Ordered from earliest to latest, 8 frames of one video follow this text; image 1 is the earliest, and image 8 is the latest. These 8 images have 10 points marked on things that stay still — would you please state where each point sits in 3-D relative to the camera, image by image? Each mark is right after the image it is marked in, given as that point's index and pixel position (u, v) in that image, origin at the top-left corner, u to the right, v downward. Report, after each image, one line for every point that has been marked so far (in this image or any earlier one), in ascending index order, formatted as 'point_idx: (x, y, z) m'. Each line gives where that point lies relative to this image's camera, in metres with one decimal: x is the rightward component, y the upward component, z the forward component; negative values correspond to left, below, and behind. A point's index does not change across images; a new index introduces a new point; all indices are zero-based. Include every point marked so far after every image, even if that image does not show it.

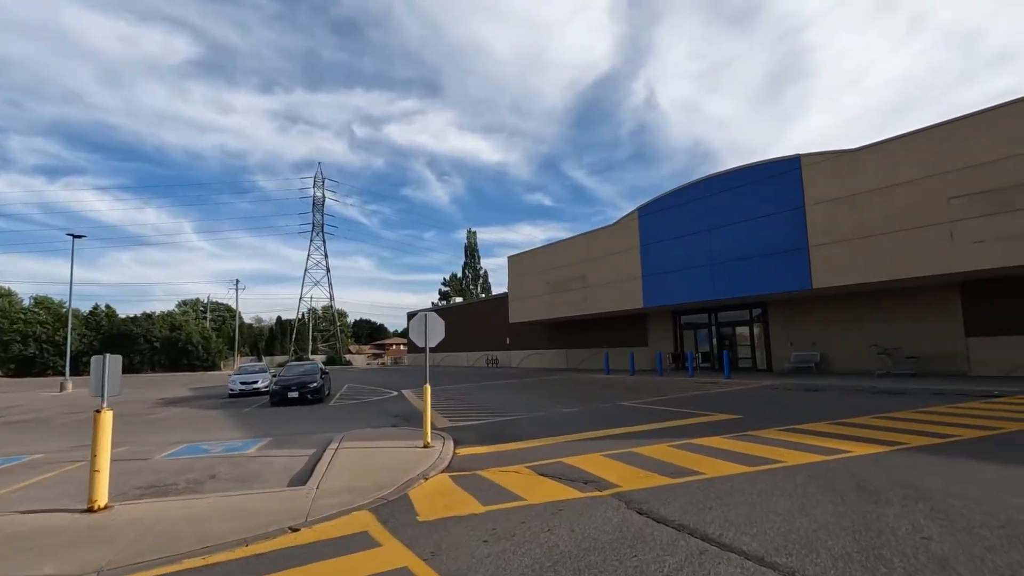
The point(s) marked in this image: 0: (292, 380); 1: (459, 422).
0: (-8.2, -3.4, +19.9) m
1: (-1.3, -3.3, +13.2) m
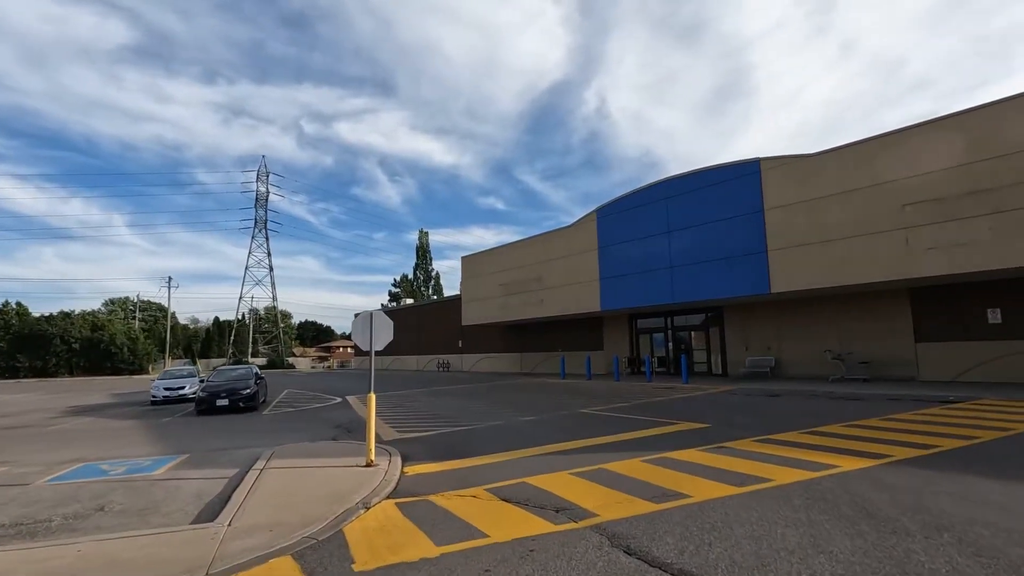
0: (-9.8, -3.3, +18.1) m
1: (-2.4, -3.2, +12.0) m
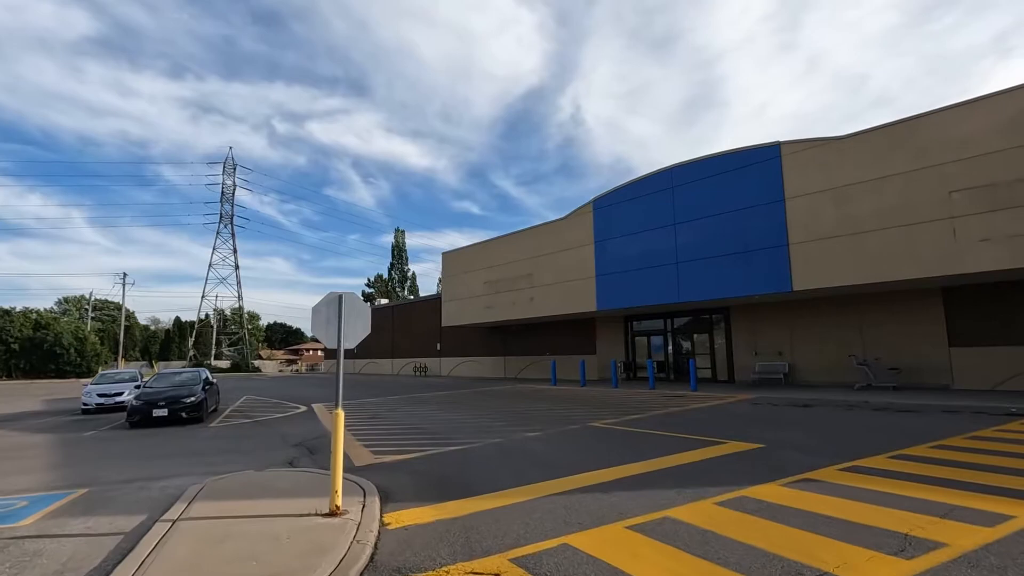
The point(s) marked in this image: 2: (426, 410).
0: (-10.0, -3.0, +15.2) m
1: (-2.3, -3.0, +9.5) m
2: (-2.7, -3.8, +16.8) m
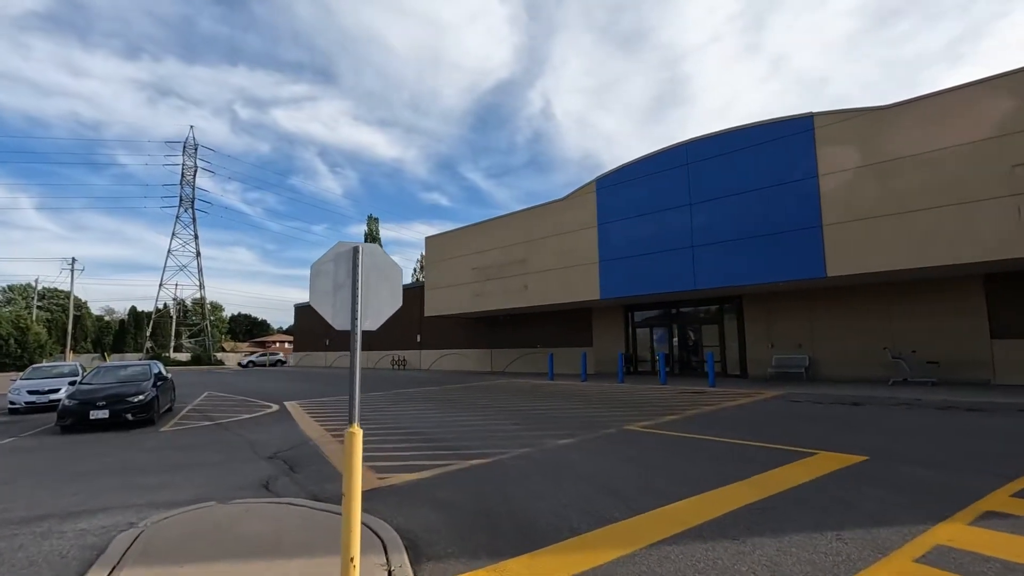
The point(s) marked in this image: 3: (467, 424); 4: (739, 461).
0: (-9.7, -2.4, +12.6) m
1: (-1.7, -2.5, +7.4) m
2: (-2.6, -3.3, +14.6) m
3: (-1.0, -2.9, +11.7) m
4: (+3.2, -2.4, +7.5) m
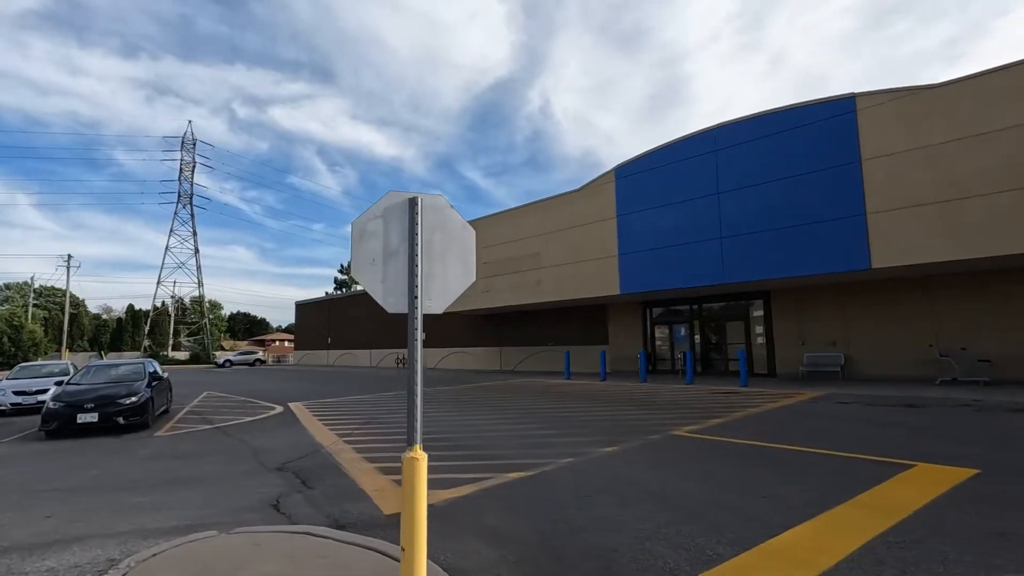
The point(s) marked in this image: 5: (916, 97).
0: (-9.1, -2.2, +11.5) m
1: (-1.1, -2.4, +6.3) m
2: (-2.0, -3.1, +13.5) m
3: (-0.4, -2.8, +10.6) m
4: (+3.8, -2.3, +6.5) m
5: (+10.7, +5.1, +14.3) m
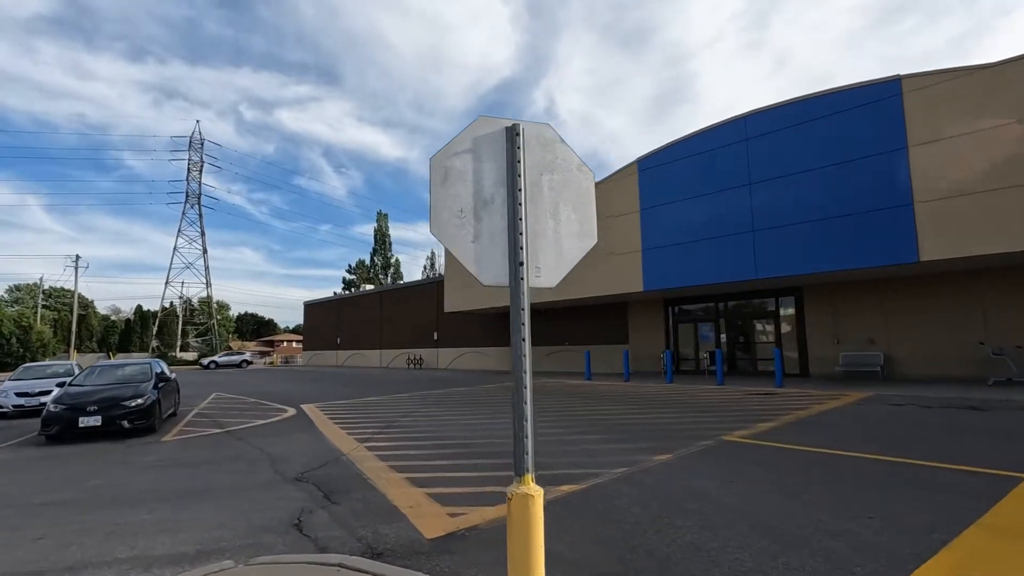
0: (-8.5, -2.1, +10.8) m
1: (-0.5, -2.2, +5.5) m
2: (-1.3, -3.0, +12.8) m
3: (+0.2, -2.6, +9.8) m
4: (+4.3, -2.1, +5.6) m
5: (+11.4, +5.2, +13.4) m
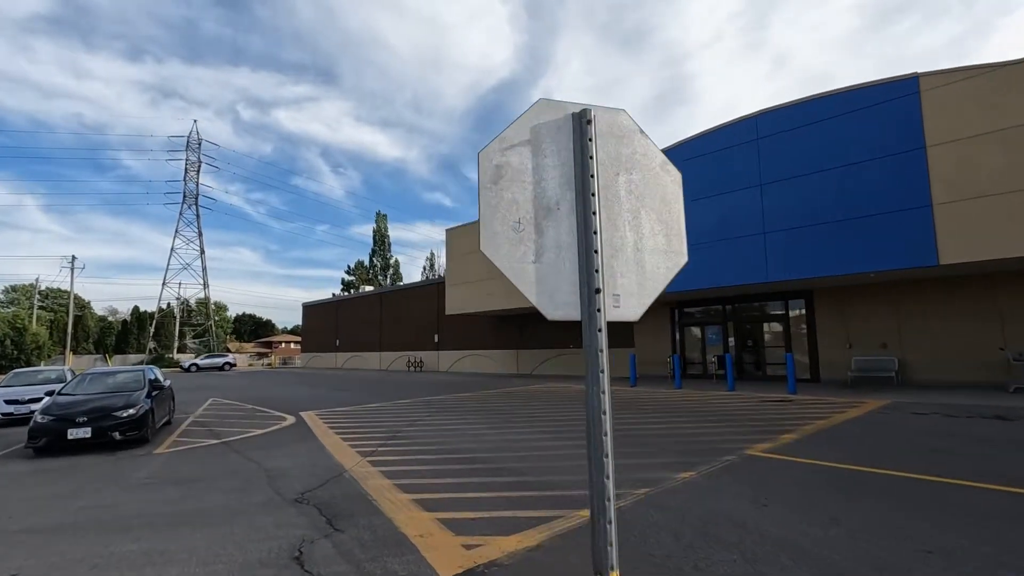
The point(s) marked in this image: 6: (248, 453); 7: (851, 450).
0: (-8.3, -2.2, +10.4) m
1: (-0.3, -2.3, +5.1) m
2: (-1.2, -3.1, +12.3) m
3: (+0.4, -2.7, +9.4) m
4: (+4.5, -2.2, +5.2) m
5: (+11.5, +5.1, +13.0) m
6: (-4.8, -3.0, +9.8) m
7: (+5.4, -2.6, +8.6) m
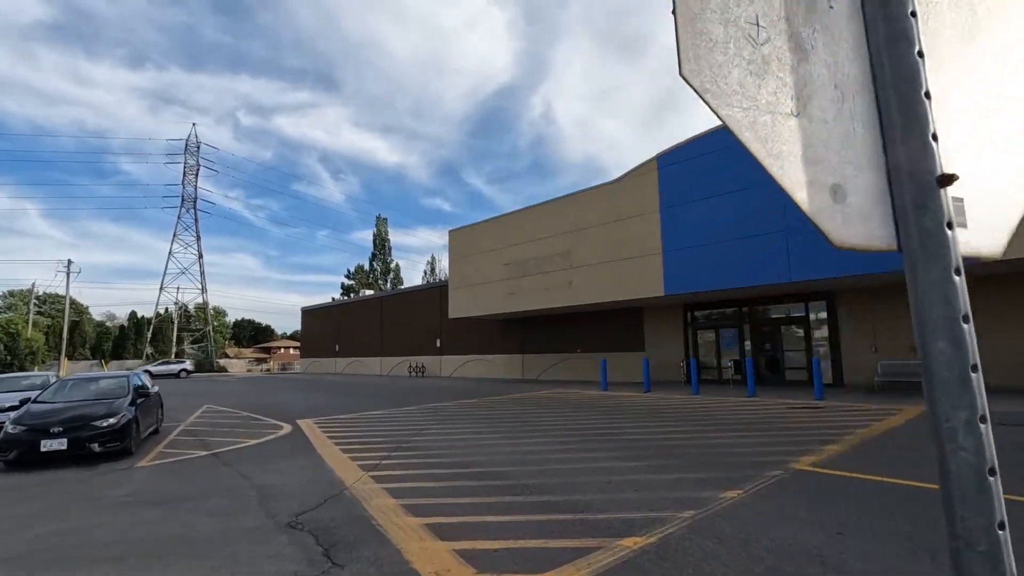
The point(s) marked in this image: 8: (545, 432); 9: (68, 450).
0: (-8.0, -2.2, +9.5) m
1: (-0.1, -2.2, +4.2) m
2: (-0.9, -3.0, +11.5) m
3: (+0.6, -2.7, +8.5) m
4: (+4.8, -2.1, +4.4) m
5: (+11.8, +5.1, +12.3) m
6: (-4.5, -2.9, +8.9) m
7: (+5.7, -2.5, +7.7) m
8: (+0.7, -2.9, +11.0) m
9: (-7.5, -2.7, +9.1) m
